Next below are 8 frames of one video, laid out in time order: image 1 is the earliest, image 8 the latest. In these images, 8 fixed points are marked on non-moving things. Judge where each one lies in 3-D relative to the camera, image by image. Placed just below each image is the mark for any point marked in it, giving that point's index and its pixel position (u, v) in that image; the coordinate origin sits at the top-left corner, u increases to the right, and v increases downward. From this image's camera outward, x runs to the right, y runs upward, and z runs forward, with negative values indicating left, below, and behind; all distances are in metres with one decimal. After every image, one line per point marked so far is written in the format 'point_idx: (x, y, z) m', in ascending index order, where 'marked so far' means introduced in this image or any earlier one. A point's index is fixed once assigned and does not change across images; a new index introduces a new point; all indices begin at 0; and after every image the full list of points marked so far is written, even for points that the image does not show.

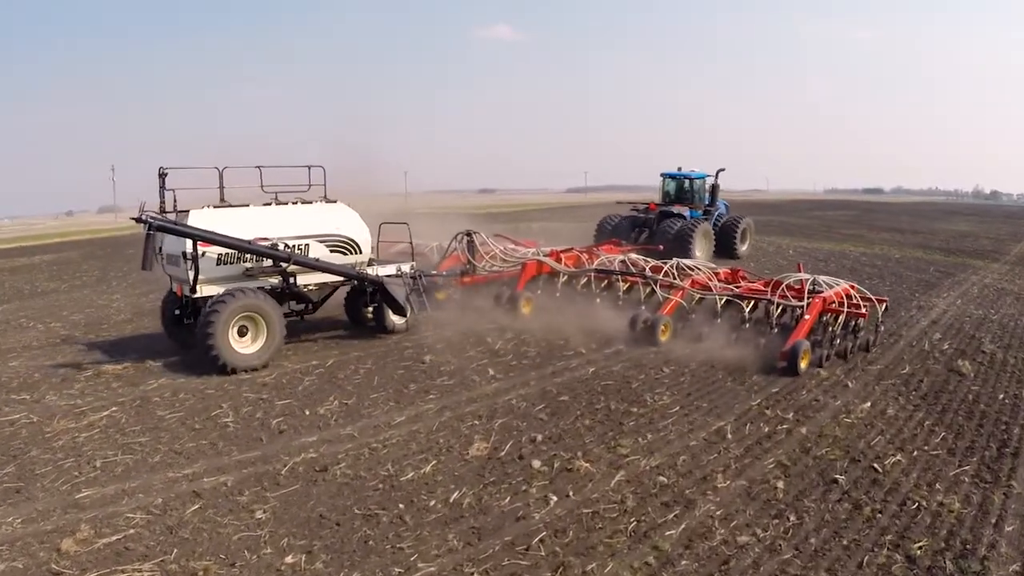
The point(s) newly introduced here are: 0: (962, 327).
0: (+6.2, -0.4, +9.9) m
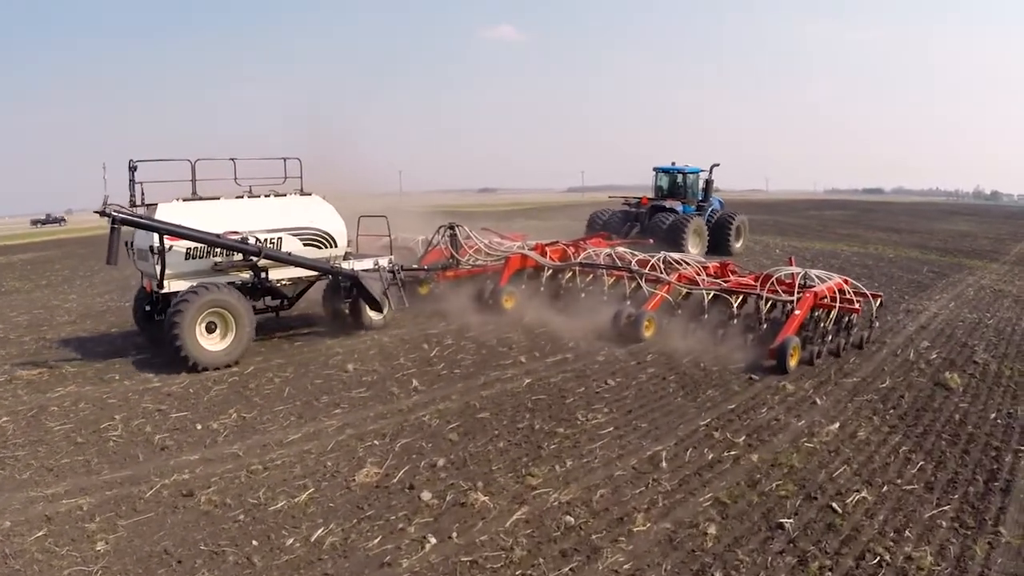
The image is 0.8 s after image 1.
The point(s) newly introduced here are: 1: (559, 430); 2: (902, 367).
0: (+5.3, -0.5, +8.5) m
1: (+0.4, -1.4, +6.7) m
2: (+4.2, -0.8, +7.5) m
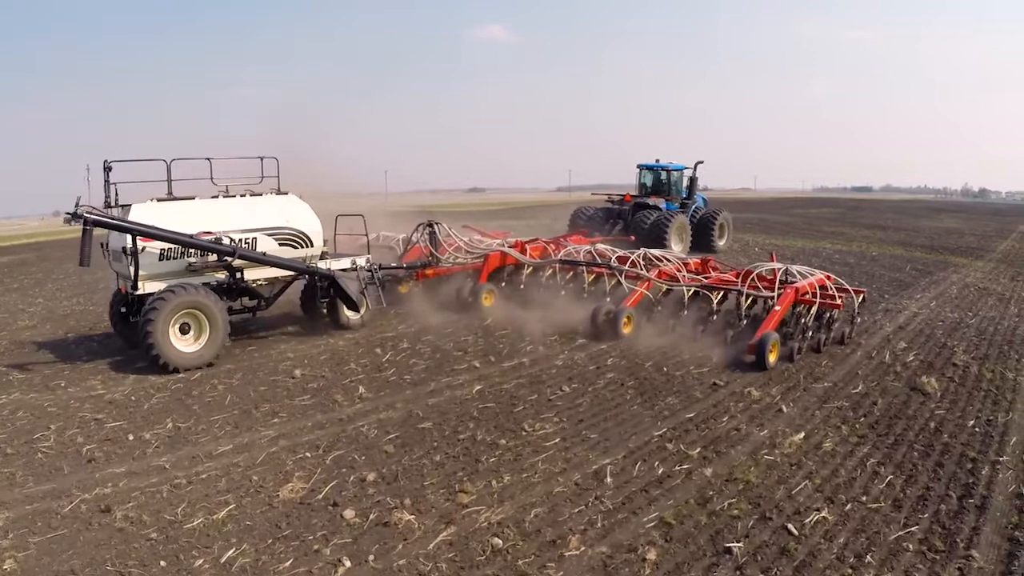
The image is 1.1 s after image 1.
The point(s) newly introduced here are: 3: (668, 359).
0: (+4.8, -0.5, +8.0) m
1: (-0.1, -1.4, +6.2) m
2: (+3.7, -0.8, +7.0) m
3: (+1.8, -0.7, +7.7) m
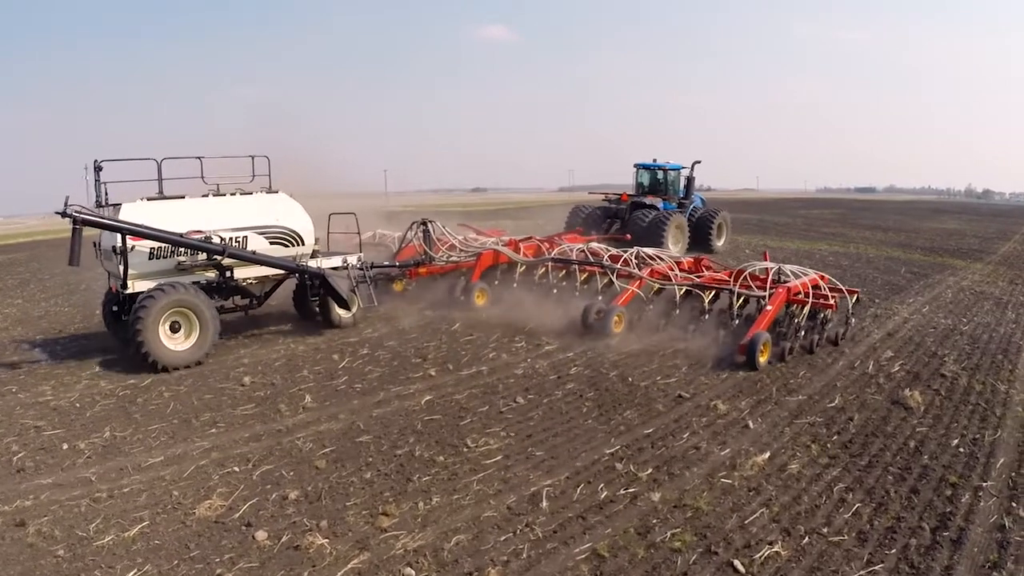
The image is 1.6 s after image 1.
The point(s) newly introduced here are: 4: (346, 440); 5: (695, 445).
0: (+4.4, -0.5, +7.4) m
1: (-0.6, -1.4, +5.7) m
2: (+3.2, -0.9, +6.5) m
3: (+1.3, -0.7, +7.2) m
4: (-1.5, -1.4, +6.2) m
5: (+1.5, -1.3, +5.6) m
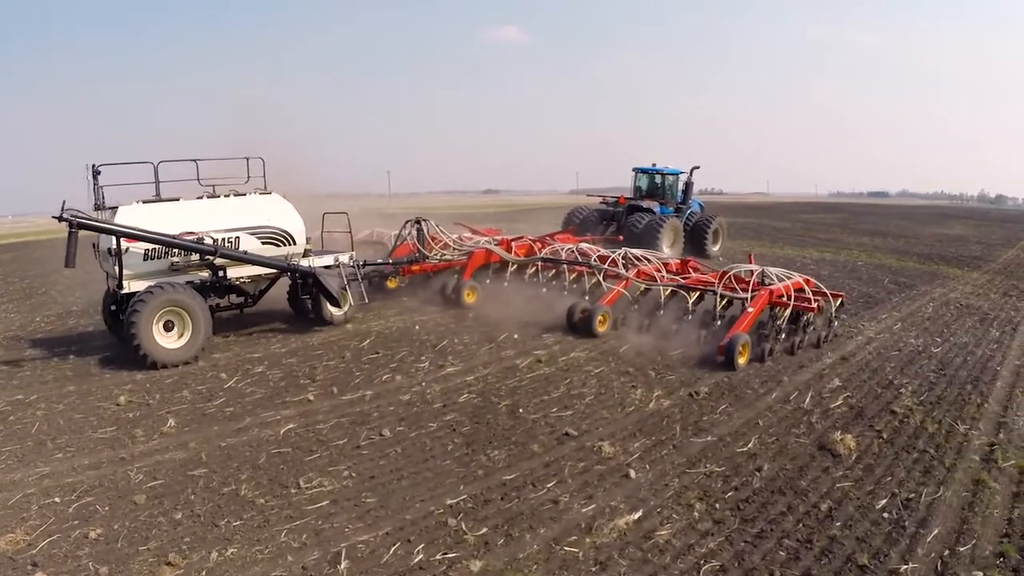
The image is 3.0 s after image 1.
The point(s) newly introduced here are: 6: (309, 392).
0: (+3.3, -0.7, +6.3) m
1: (-1.8, -1.5, +4.9) m
2: (+2.1, -1.0, +5.4) m
3: (+0.3, -0.8, +6.2) m
4: (-2.6, -1.5, +5.5) m
5: (+0.3, -1.4, +4.7) m
6: (-1.9, -1.0, +6.5) m
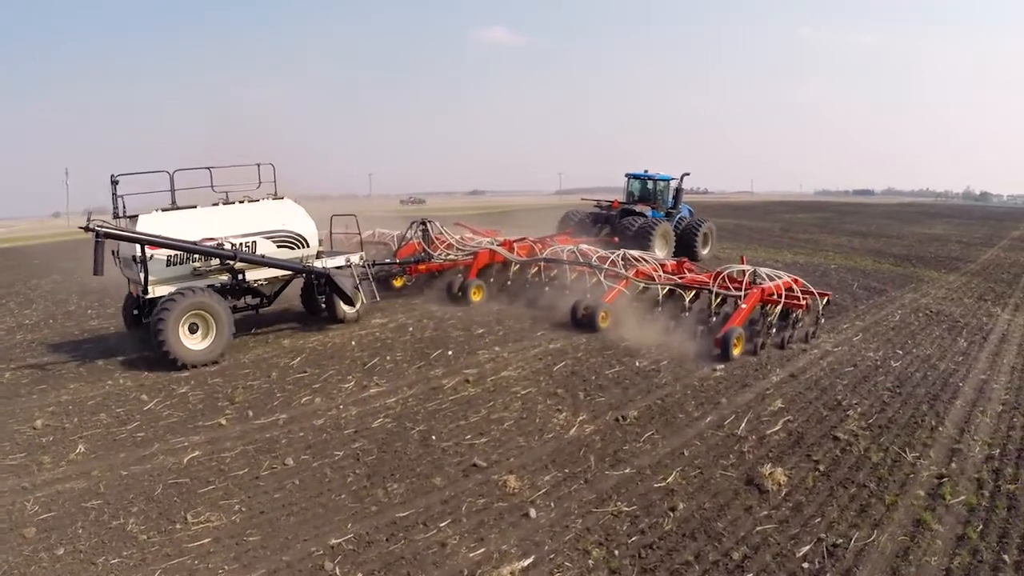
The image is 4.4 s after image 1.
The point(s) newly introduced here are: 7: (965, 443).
0: (+2.7, -0.8, +5.7) m
1: (-2.5, -1.7, +4.6) m
2: (+1.4, -1.2, +4.9) m
3: (-0.4, -1.0, +5.8) m
4: (-3.3, -1.6, +5.2) m
5: (-0.4, -1.6, +4.2) m
6: (-2.6, -1.1, +6.2) m
7: (+3.2, -1.1, +4.9) m
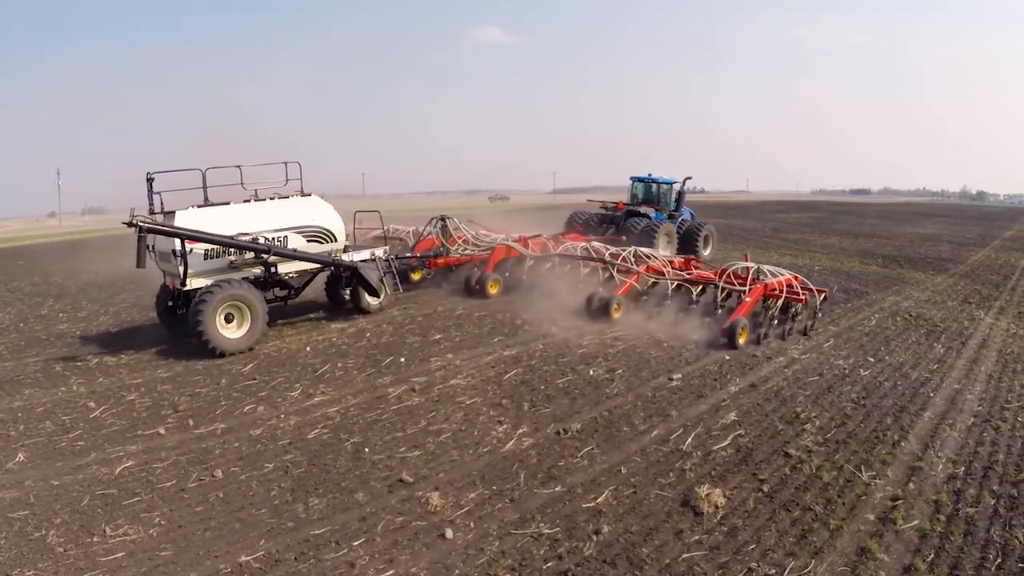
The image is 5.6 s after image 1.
0: (+2.2, -0.8, +5.3) m
1: (-3.0, -1.7, +4.4) m
2: (+0.9, -1.2, +4.6) m
3: (-0.8, -1.0, +5.5) m
4: (-3.7, -1.7, +5.0) m
5: (-0.9, -1.6, +4.0) m
6: (-3.0, -1.2, +6.0) m
7: (+2.7, -1.1, +4.5) m
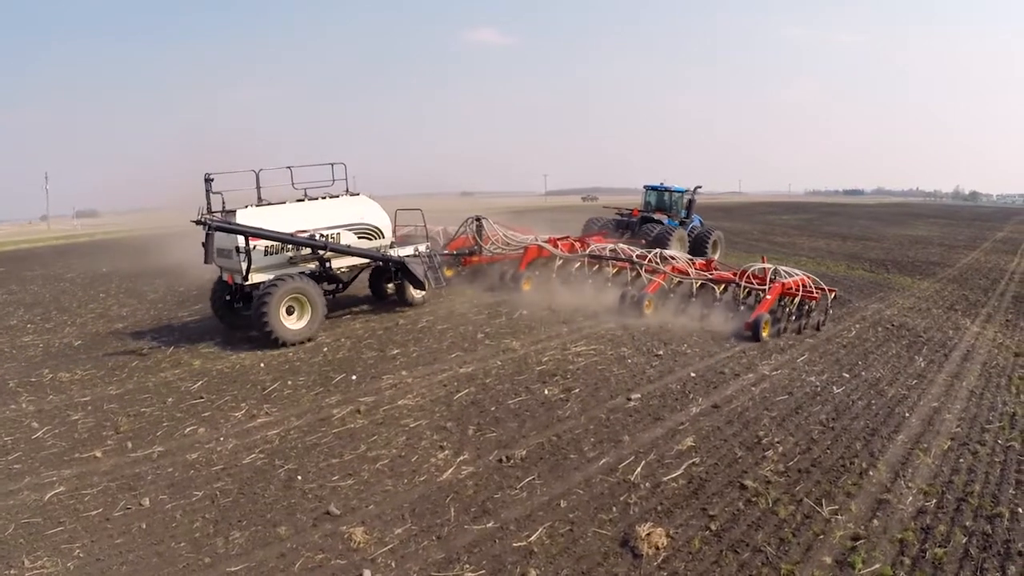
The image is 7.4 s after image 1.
0: (+1.8, -0.9, +5.0) m
1: (-3.4, -1.9, +4.1) m
2: (+0.5, -1.3, +4.2) m
3: (-1.2, -1.1, +5.2) m
4: (-4.1, -1.8, +4.8) m
5: (-1.4, -1.7, +3.7) m
6: (-3.4, -1.3, +5.7) m
7: (+2.3, -1.2, +4.1) m
